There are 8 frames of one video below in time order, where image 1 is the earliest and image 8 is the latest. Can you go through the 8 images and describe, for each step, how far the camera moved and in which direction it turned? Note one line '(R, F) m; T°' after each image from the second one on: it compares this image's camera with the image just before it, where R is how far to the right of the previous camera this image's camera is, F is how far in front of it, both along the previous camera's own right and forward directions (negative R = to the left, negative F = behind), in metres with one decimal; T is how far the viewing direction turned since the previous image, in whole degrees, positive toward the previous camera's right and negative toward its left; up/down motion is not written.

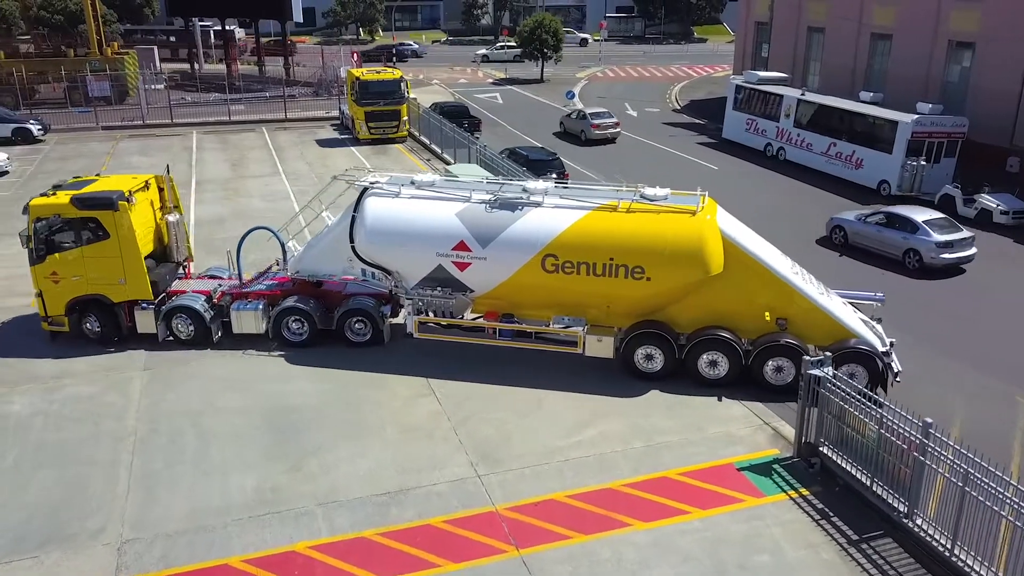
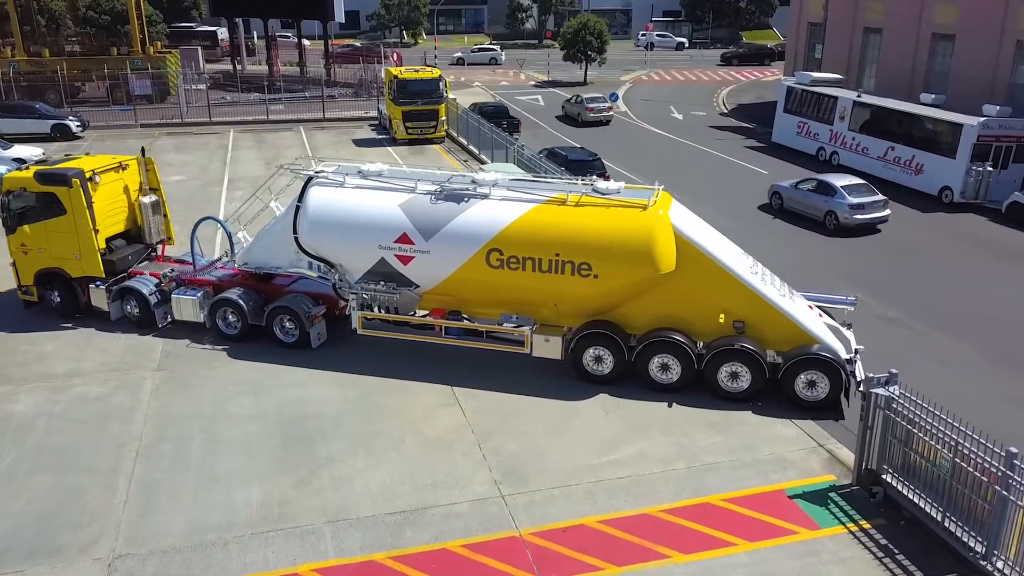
(+0.1, +0.9) m; -3°
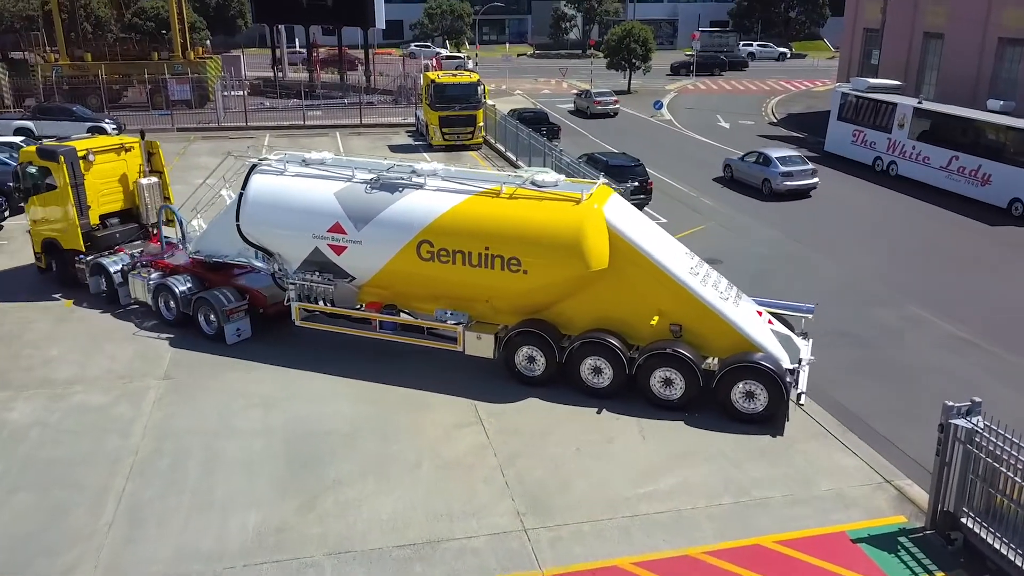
(+0.1, +1.0) m; -3°
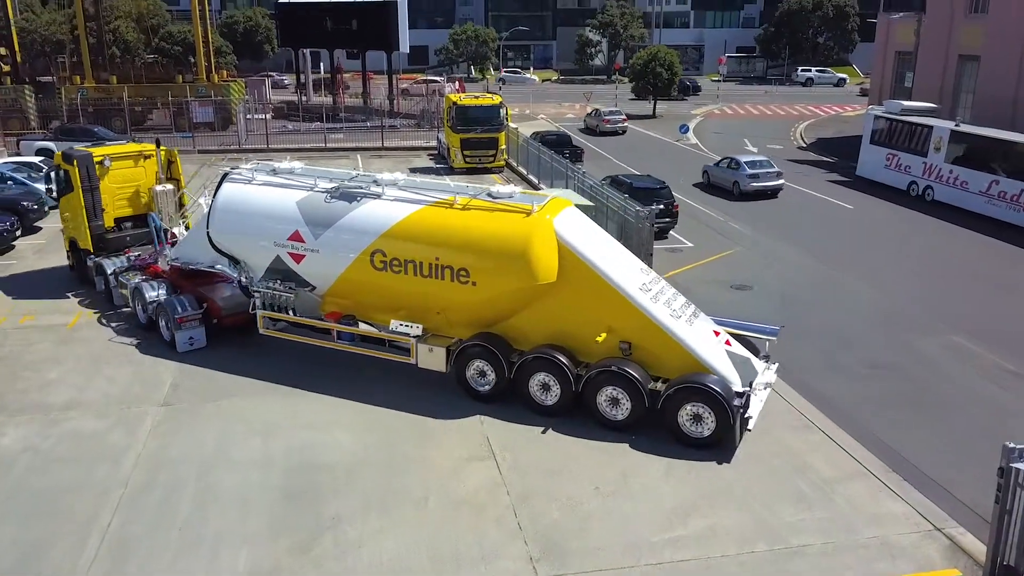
(+0.1, +0.7) m; -2°
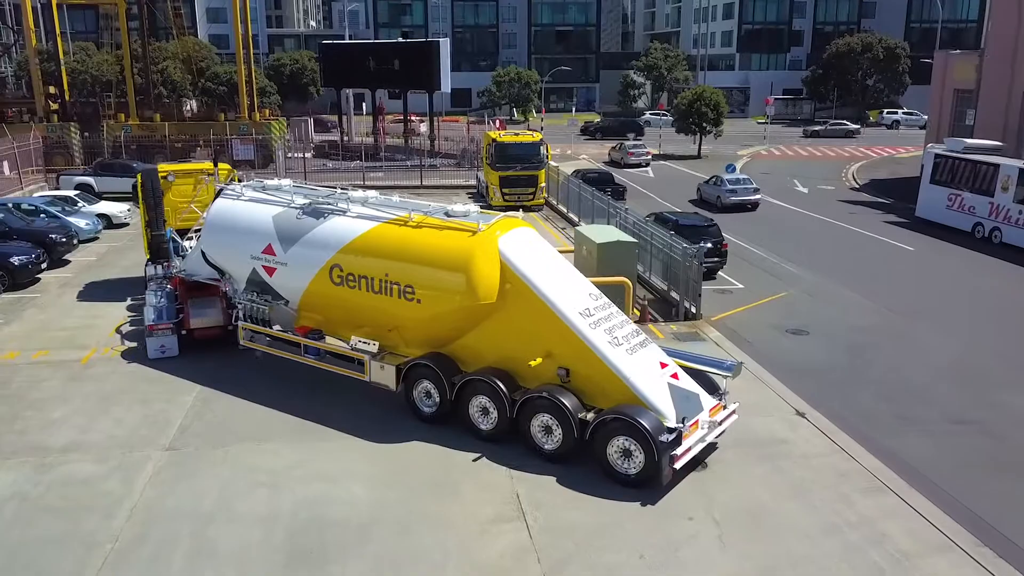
(+0.1, +1.0) m; -3°
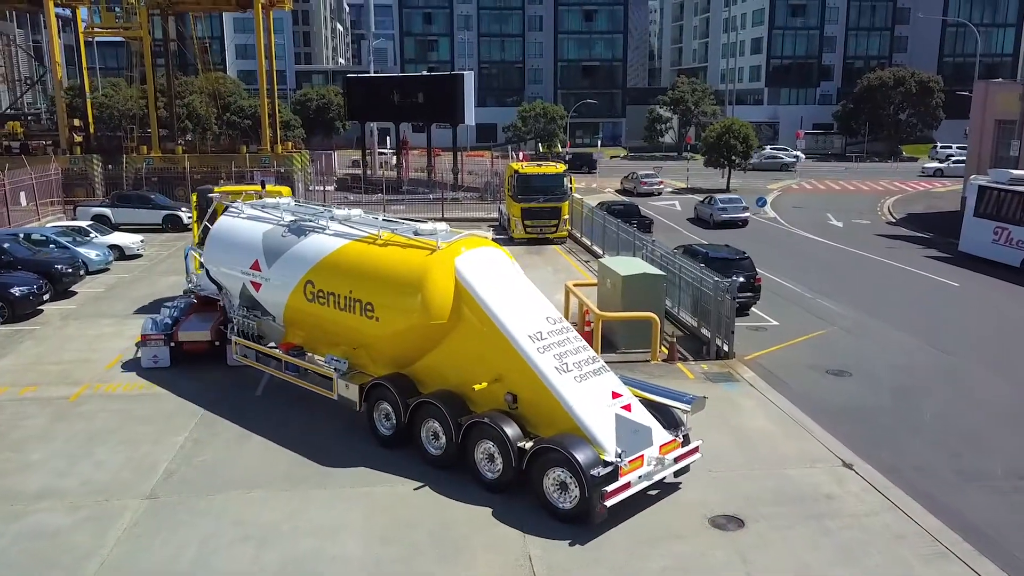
(+0.1, +1.0) m; -2°
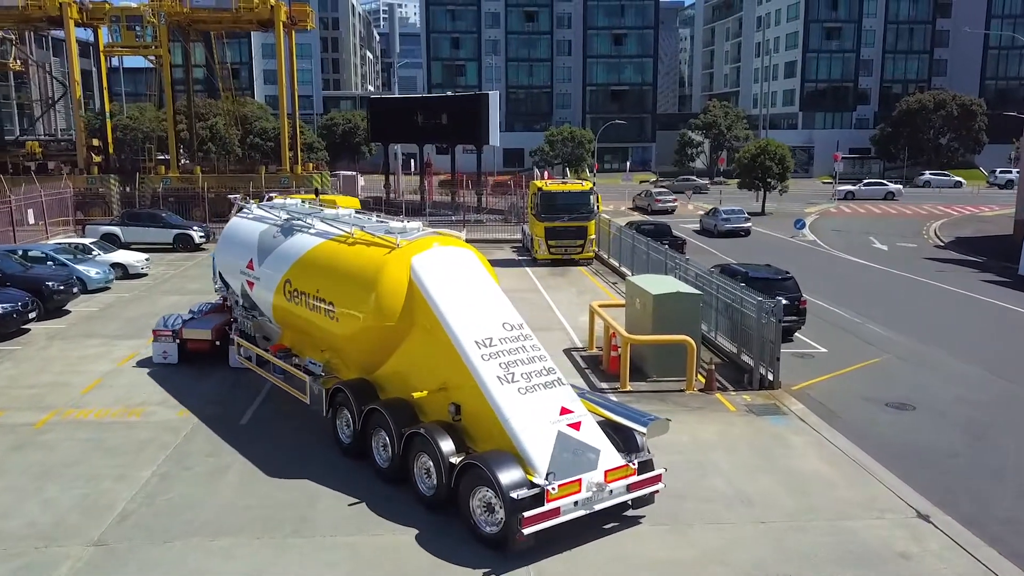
(+0.2, +1.5) m; -2°
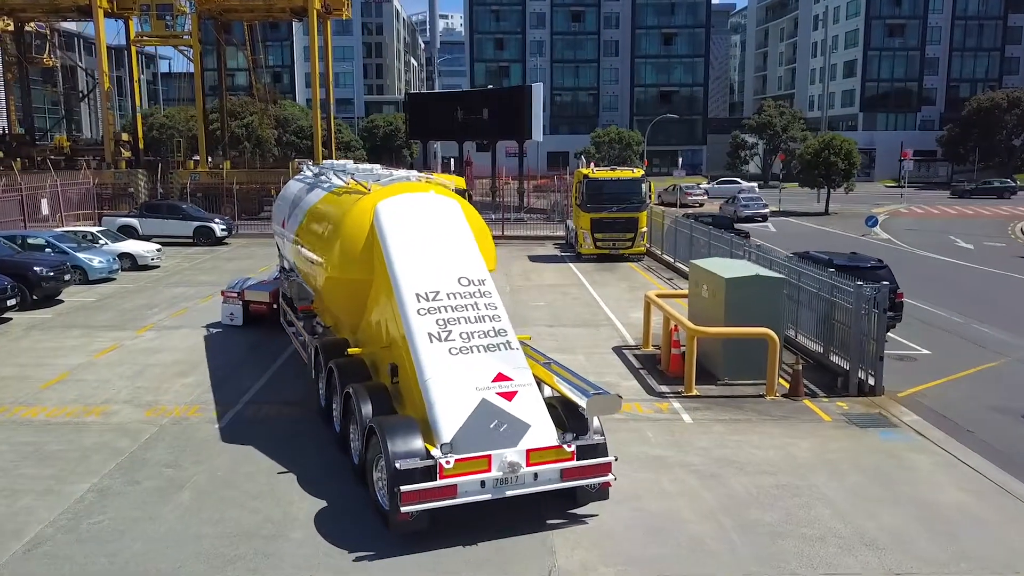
(+0.1, +2.3) m; -3°
